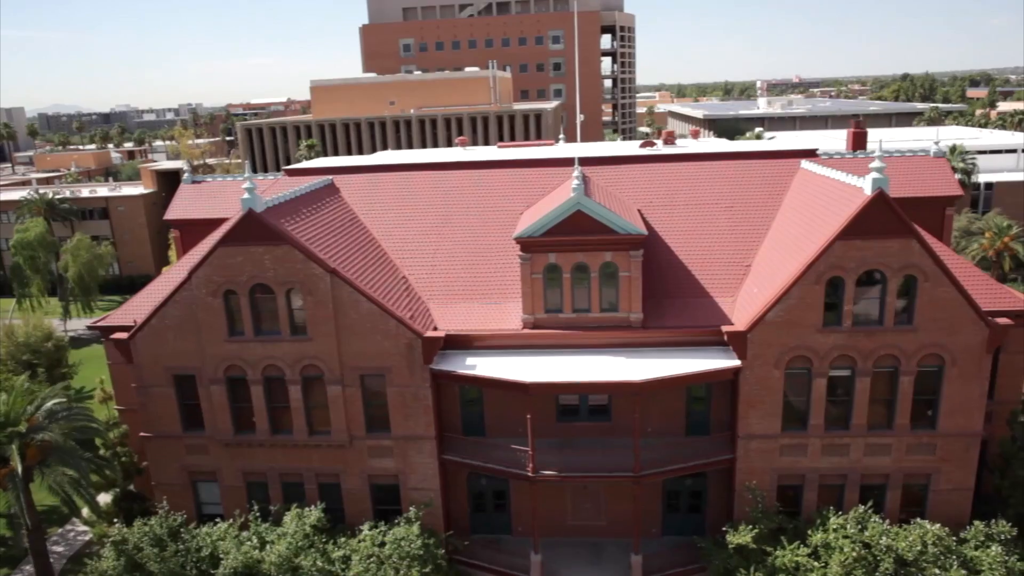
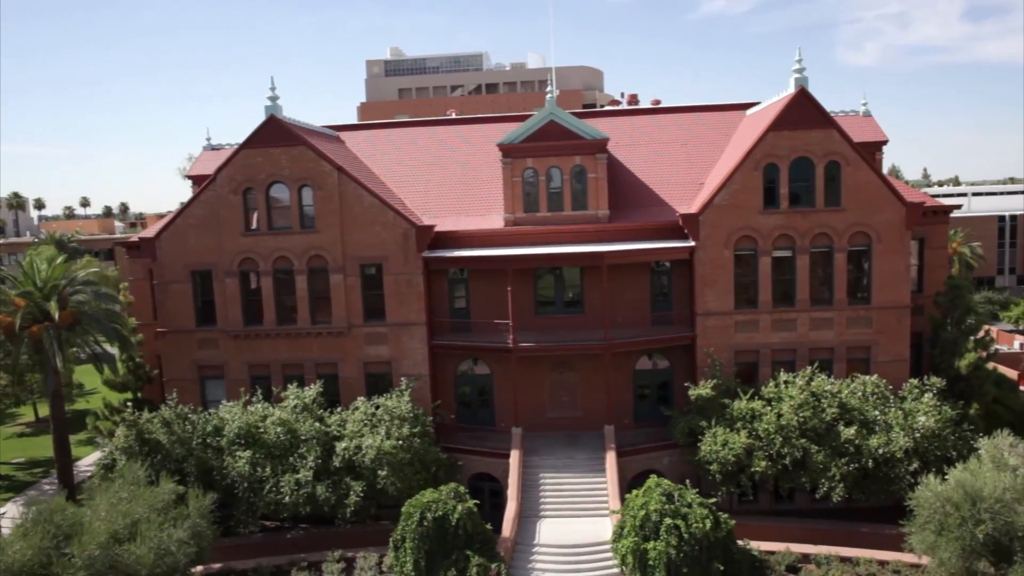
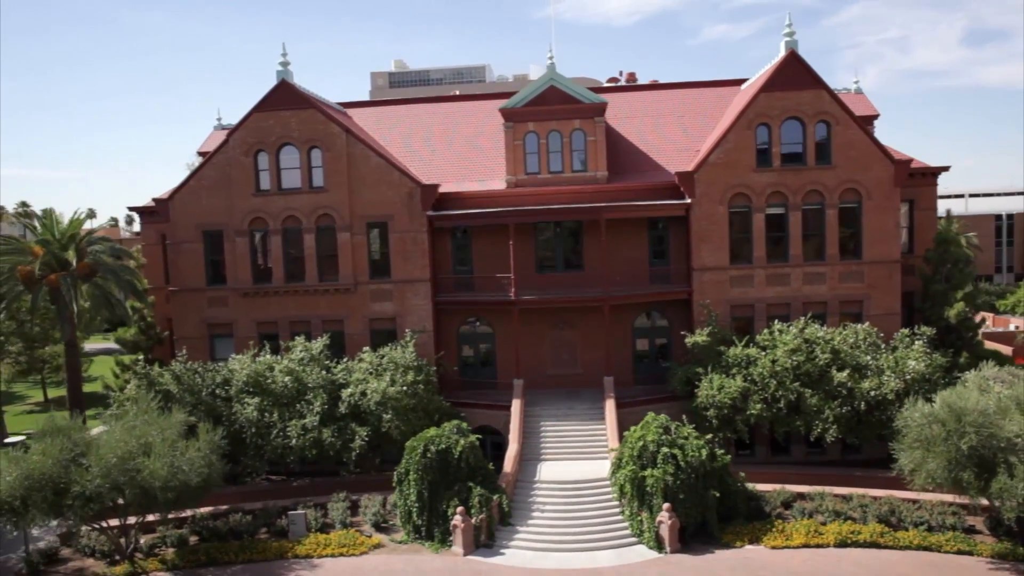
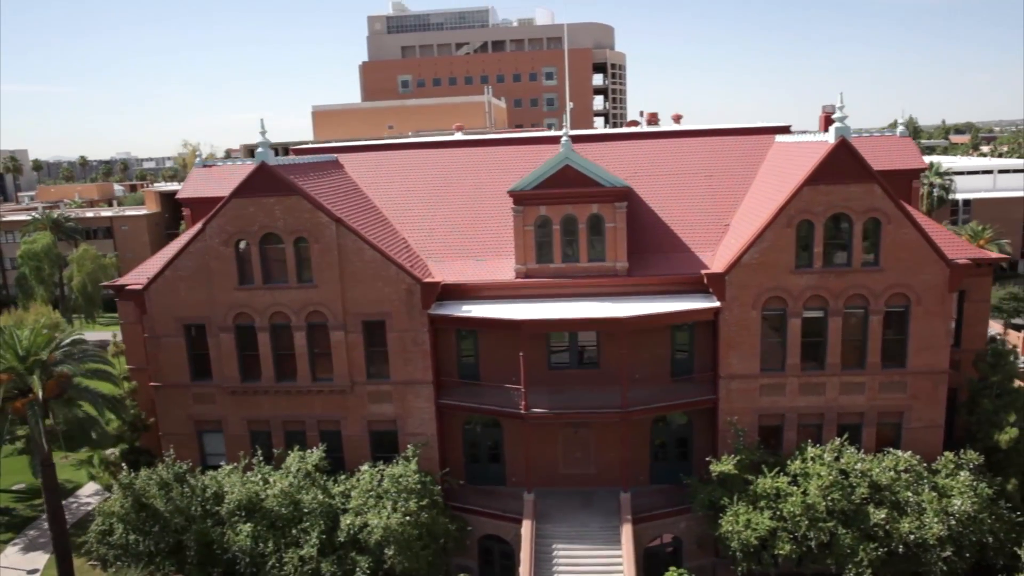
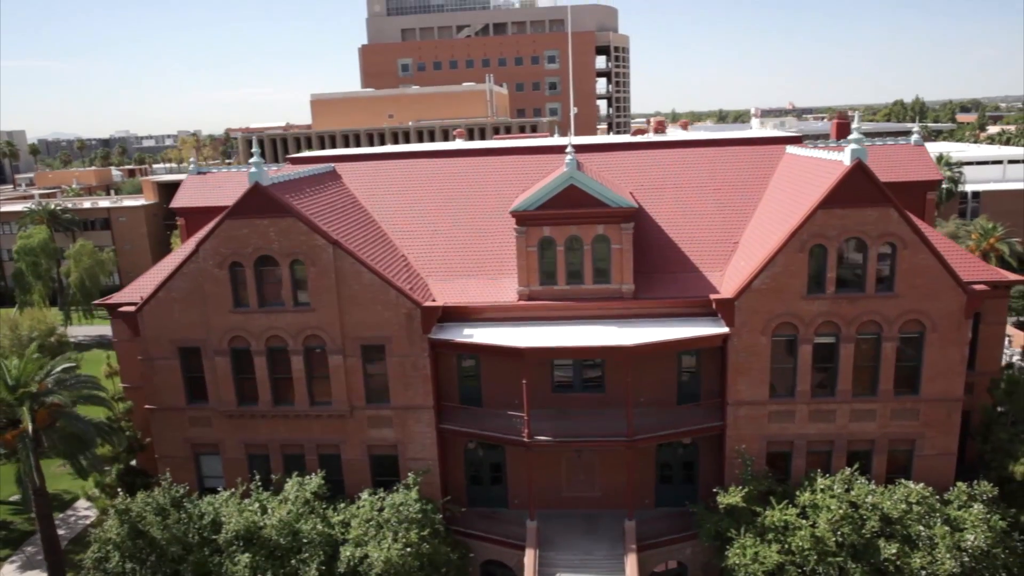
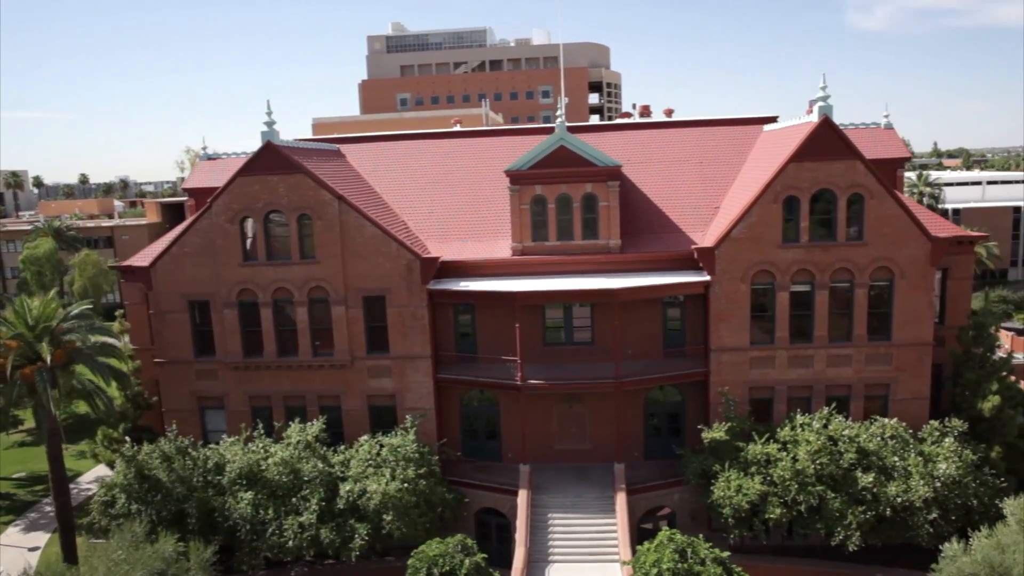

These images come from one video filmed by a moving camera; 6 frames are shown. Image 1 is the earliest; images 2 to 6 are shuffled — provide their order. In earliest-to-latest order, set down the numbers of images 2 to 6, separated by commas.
5, 4, 6, 2, 3
